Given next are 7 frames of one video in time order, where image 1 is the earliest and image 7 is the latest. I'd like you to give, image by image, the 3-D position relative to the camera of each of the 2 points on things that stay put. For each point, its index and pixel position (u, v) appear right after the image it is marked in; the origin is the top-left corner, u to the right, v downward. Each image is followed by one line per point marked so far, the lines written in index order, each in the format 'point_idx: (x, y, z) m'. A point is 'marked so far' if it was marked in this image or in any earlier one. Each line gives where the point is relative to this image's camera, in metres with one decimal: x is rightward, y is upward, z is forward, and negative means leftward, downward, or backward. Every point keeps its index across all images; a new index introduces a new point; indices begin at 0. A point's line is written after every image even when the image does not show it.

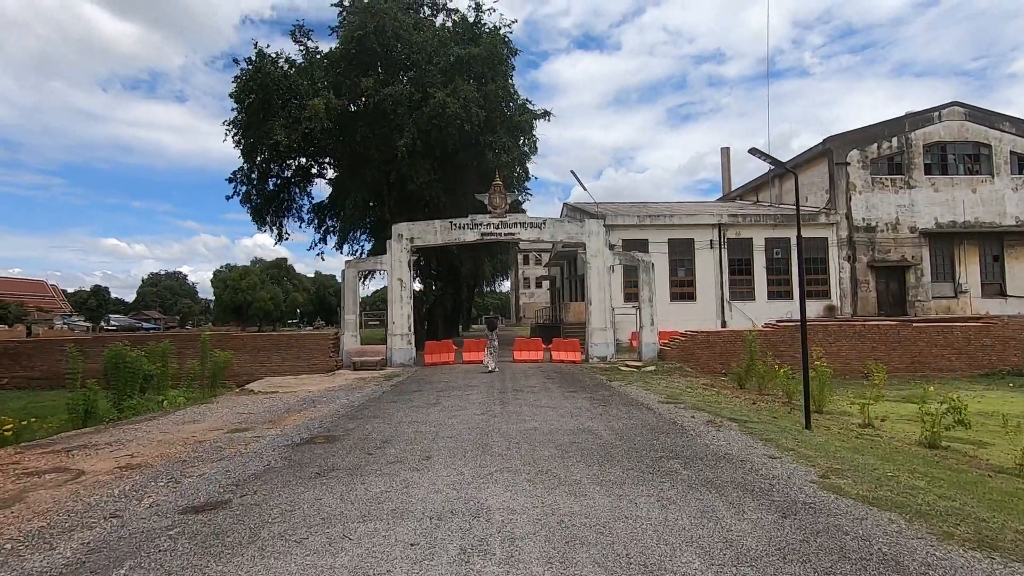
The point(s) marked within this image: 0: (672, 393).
0: (+4.0, -2.6, +13.6) m
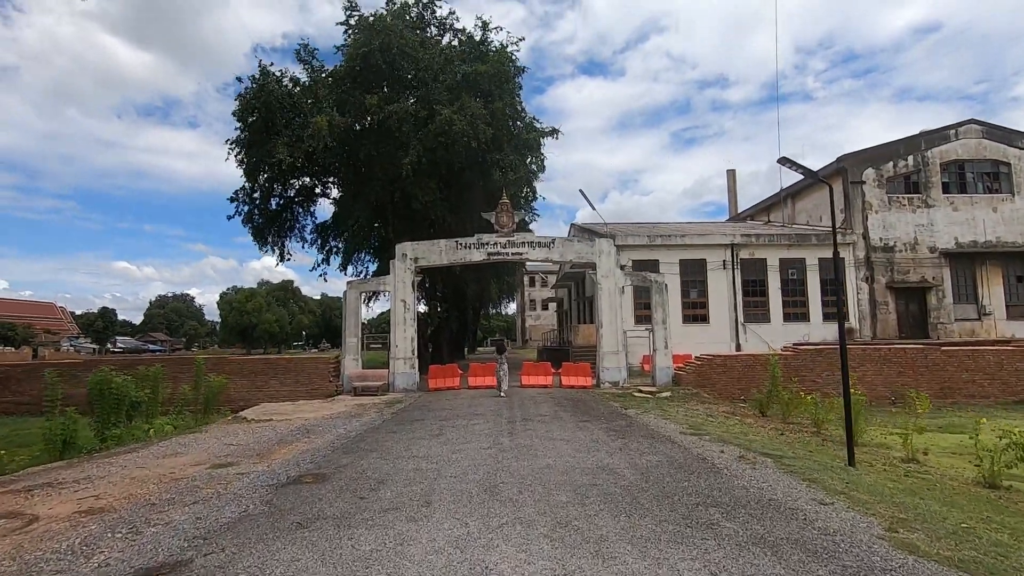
0: (+4.2, -3.1, +12.6) m
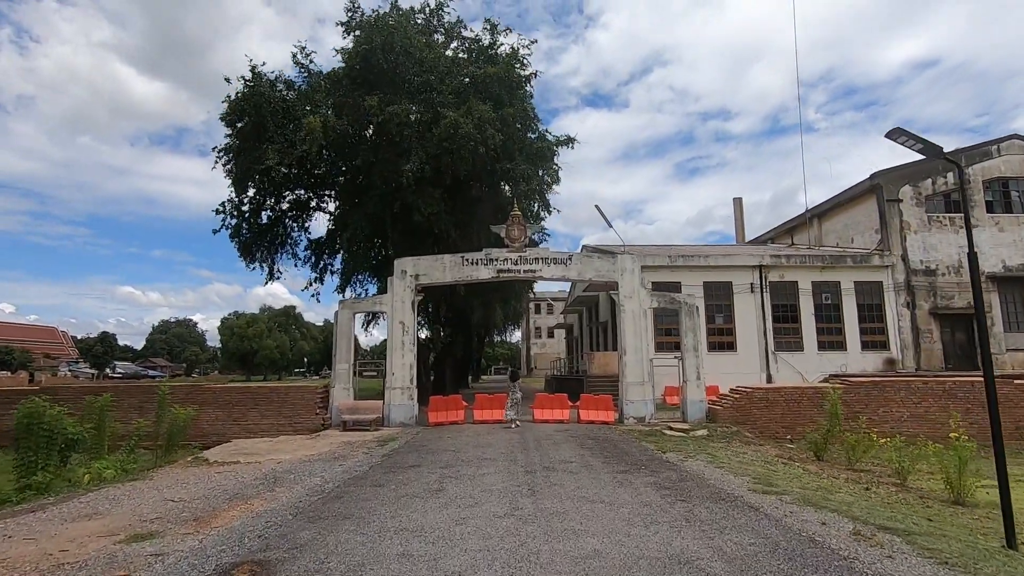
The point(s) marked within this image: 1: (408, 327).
0: (+4.5, -3.5, +10.1) m
1: (-3.6, -1.3, +18.8) m
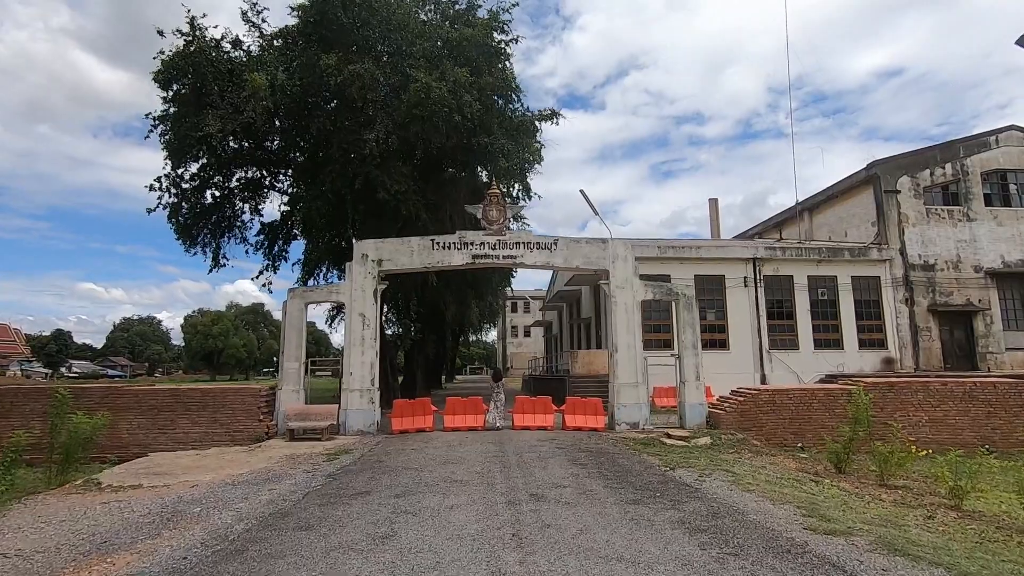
0: (+4.2, -3.1, +8.0) m
1: (-4.3, -0.9, +16.3) m
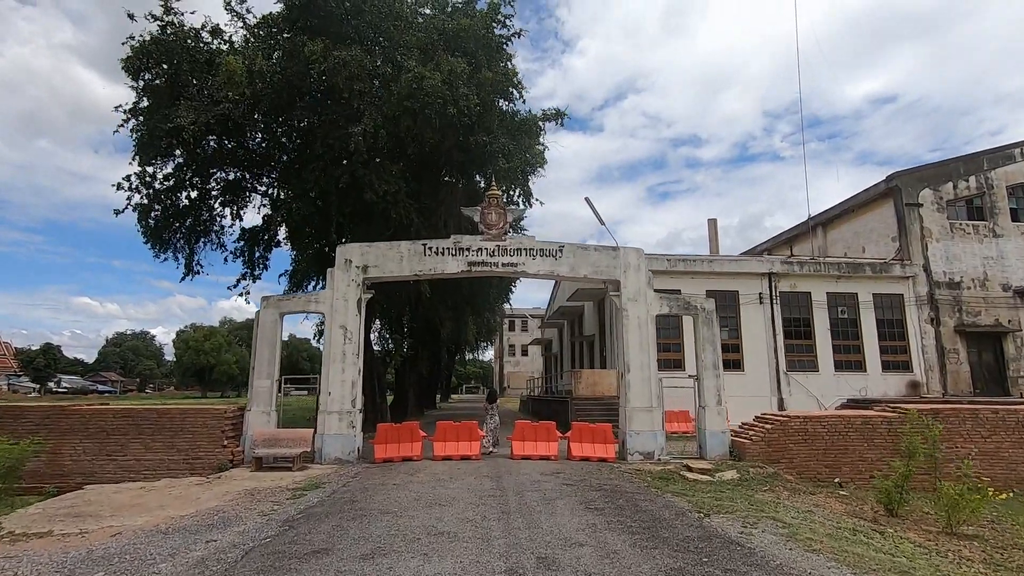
0: (+4.2, -3.2, +6.2) m
1: (-4.3, -1.2, +14.5) m
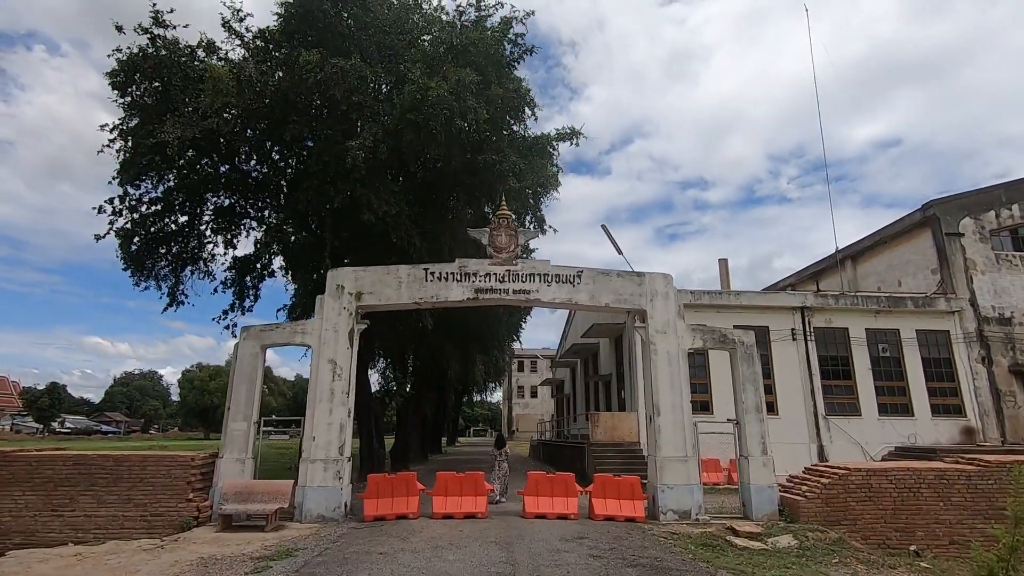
0: (+4.3, -3.3, +4.2) m
1: (-4.0, -1.9, +12.8) m
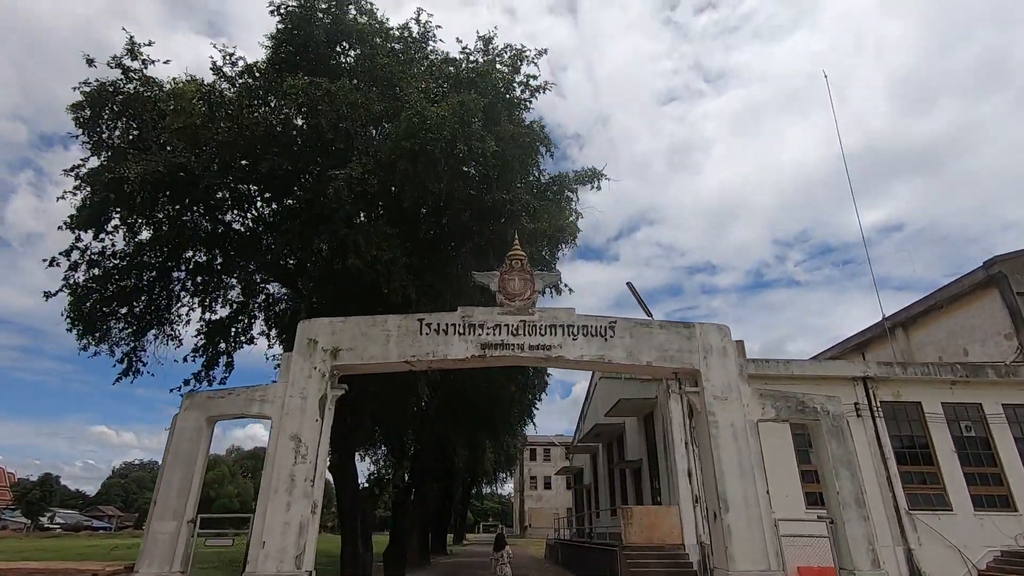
0: (+4.5, -2.8, +1.0) m
1: (-3.7, -2.8, +9.8) m
